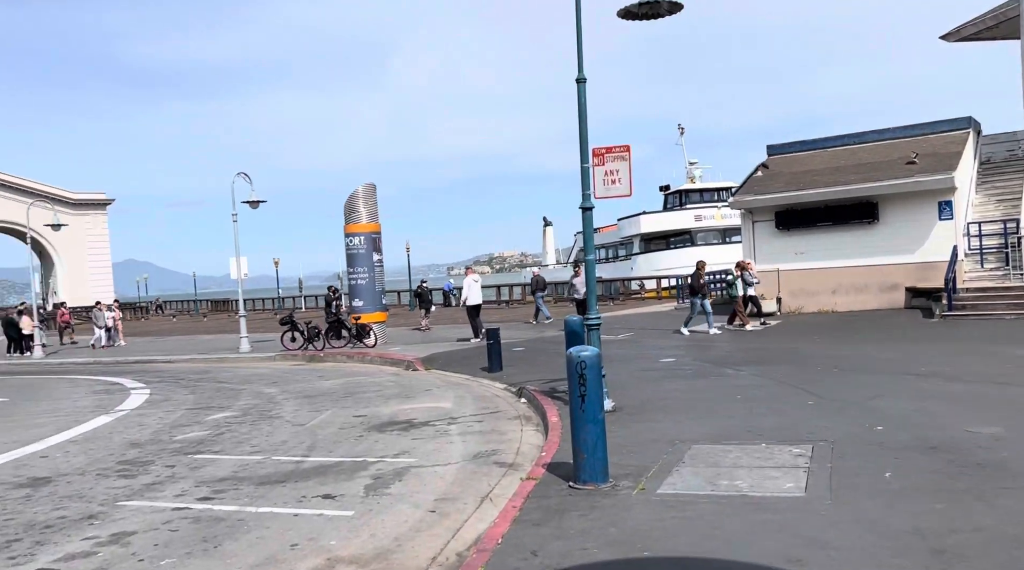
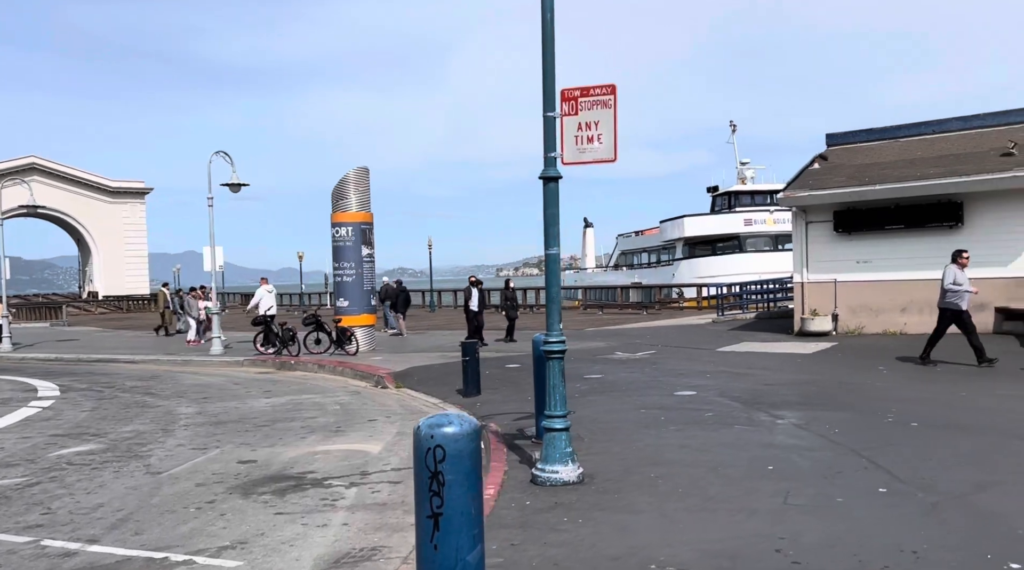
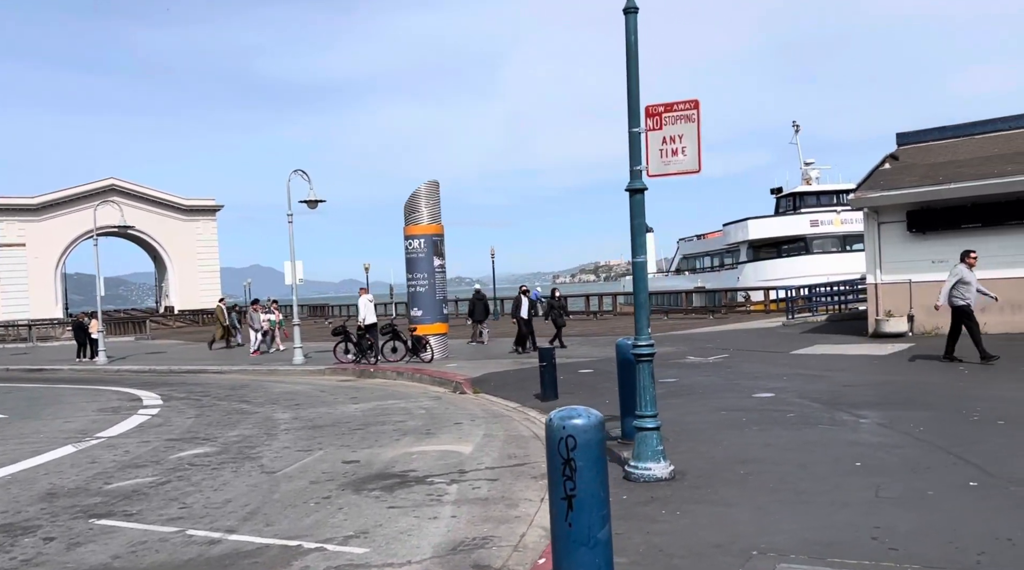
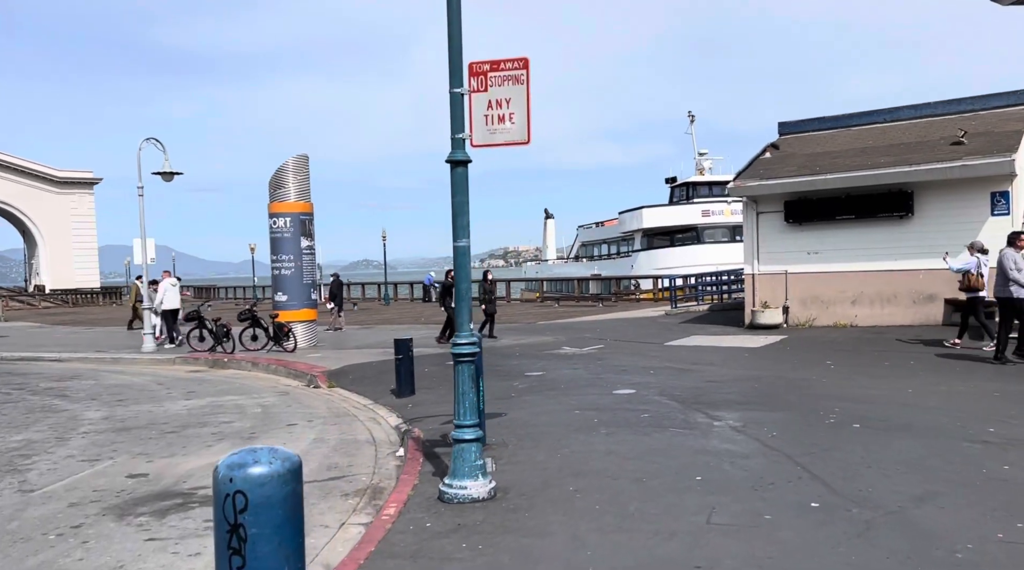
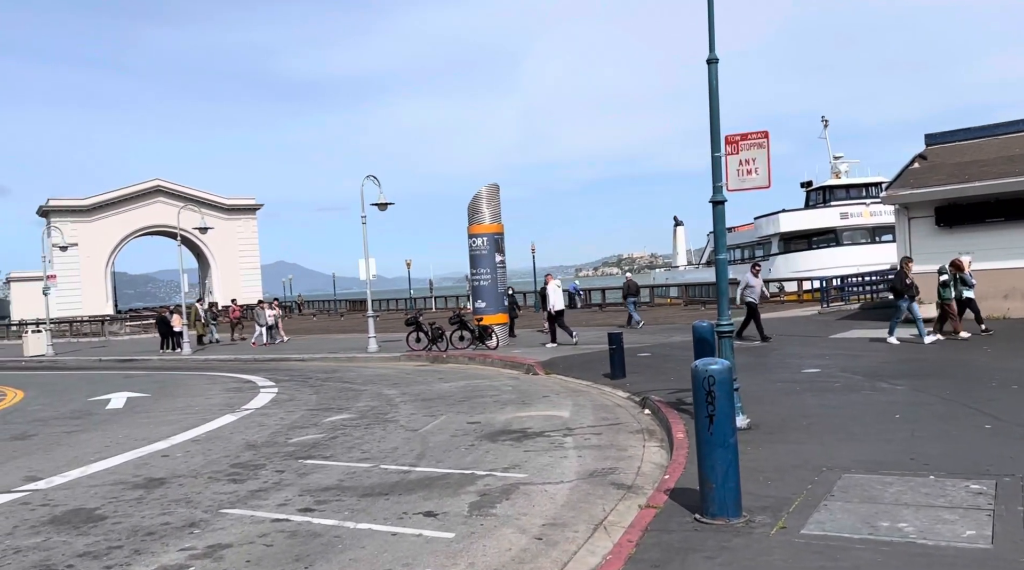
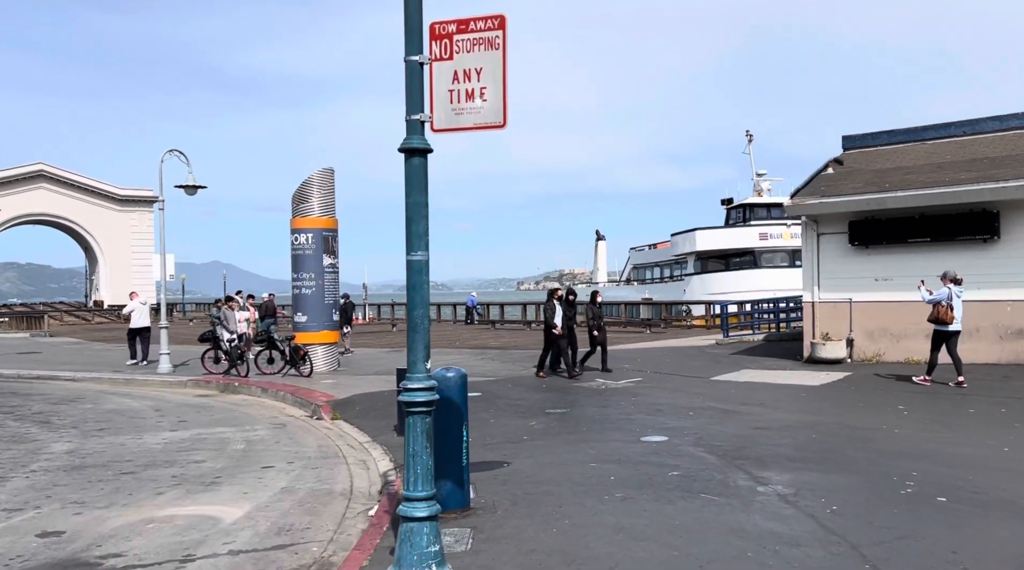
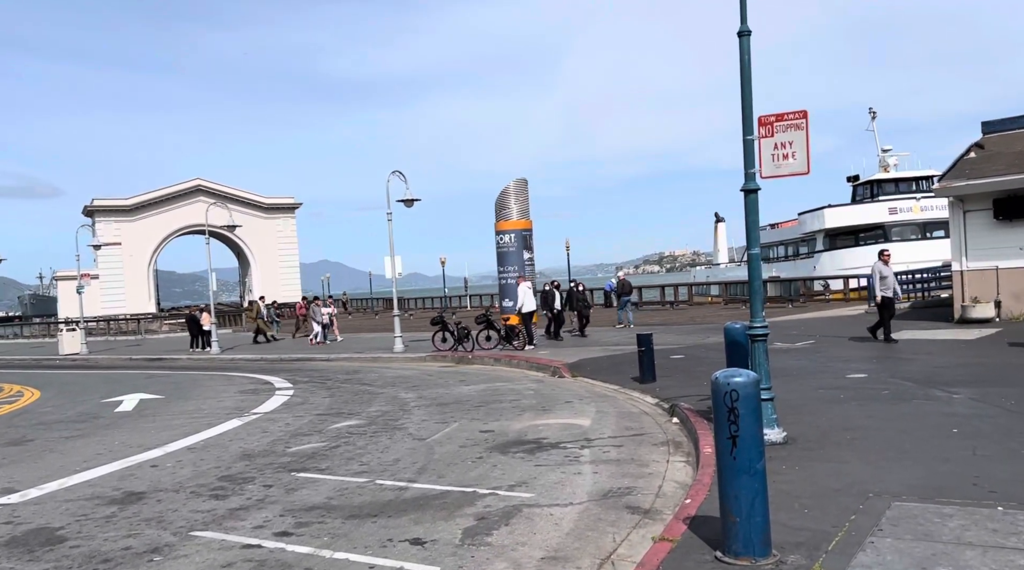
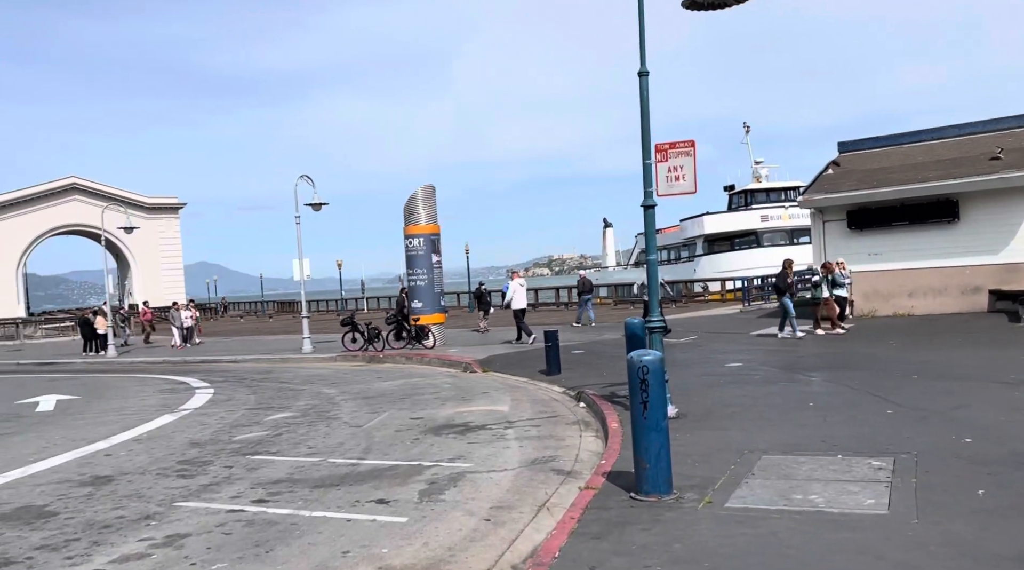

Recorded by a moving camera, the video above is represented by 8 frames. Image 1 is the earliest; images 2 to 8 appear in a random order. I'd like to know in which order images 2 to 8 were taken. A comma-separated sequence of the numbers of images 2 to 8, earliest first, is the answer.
8, 5, 7, 3, 2, 4, 6
